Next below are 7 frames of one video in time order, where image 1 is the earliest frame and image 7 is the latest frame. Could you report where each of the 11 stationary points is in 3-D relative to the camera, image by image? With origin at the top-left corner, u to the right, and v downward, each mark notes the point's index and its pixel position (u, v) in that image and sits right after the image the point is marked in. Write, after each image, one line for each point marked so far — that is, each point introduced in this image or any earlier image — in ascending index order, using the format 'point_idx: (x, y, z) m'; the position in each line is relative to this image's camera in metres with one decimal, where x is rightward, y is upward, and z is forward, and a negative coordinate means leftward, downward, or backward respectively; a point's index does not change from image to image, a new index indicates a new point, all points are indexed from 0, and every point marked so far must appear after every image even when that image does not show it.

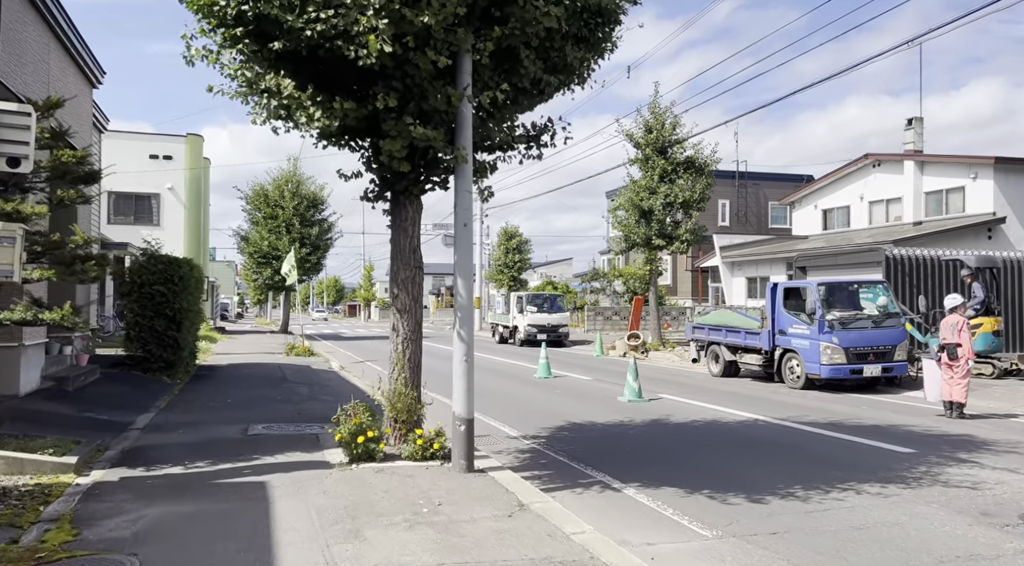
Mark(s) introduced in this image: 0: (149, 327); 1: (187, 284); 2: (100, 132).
0: (-7.1, -0.9, +15.5) m
1: (-6.5, 0.0, +16.1) m
2: (-8.9, +3.2, +17.1) m
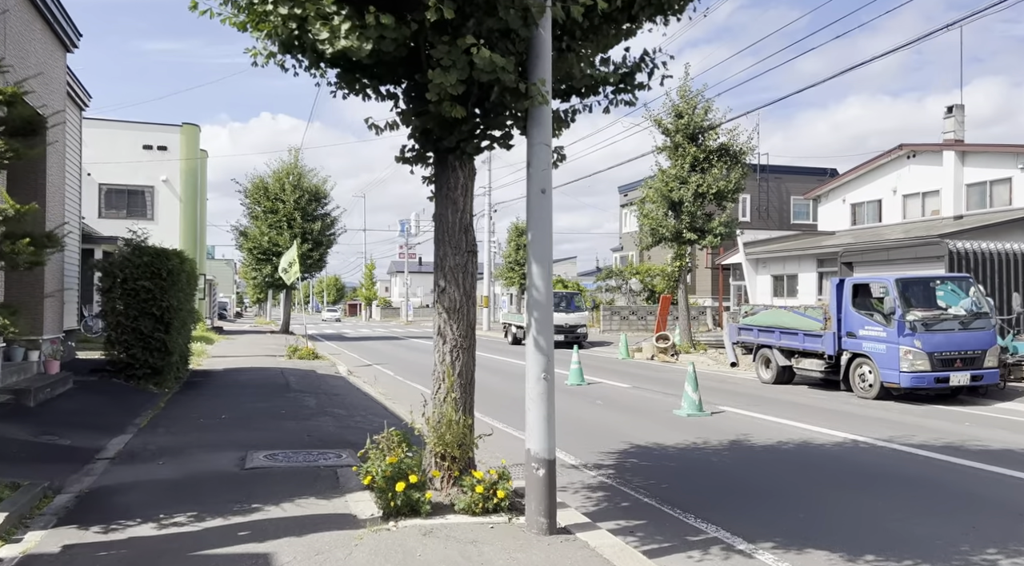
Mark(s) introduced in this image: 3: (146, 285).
0: (-6.5, -0.8, +13.6) m
1: (-5.9, +0.1, +14.2) m
2: (-8.3, +3.3, +15.2) m
3: (-6.2, 0.0, +13.5) m
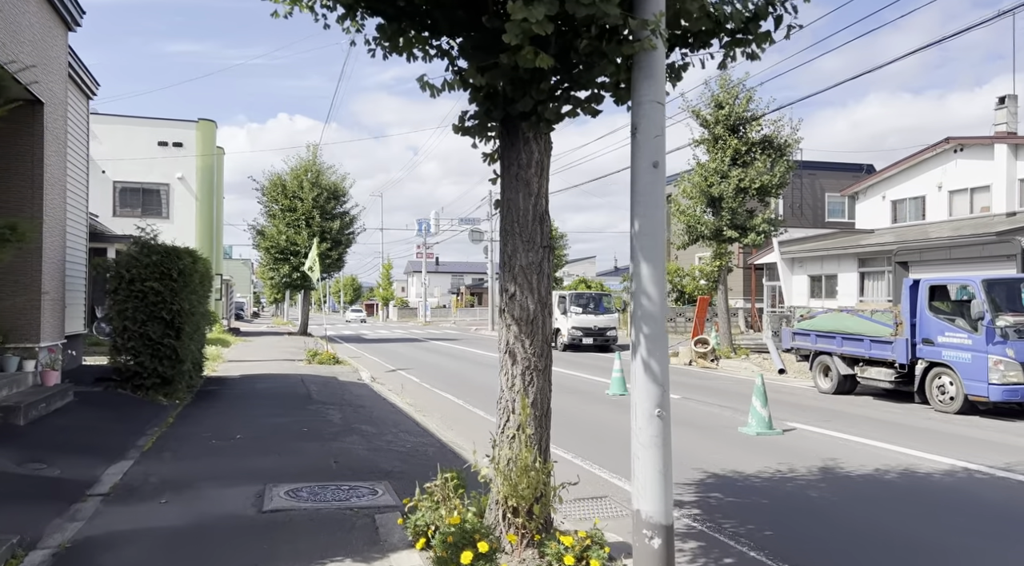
0: (-5.8, -0.8, +12.5) m
1: (-5.2, +0.1, +13.0) m
2: (-7.6, +3.3, +14.1) m
3: (-5.6, 0.0, +12.4) m
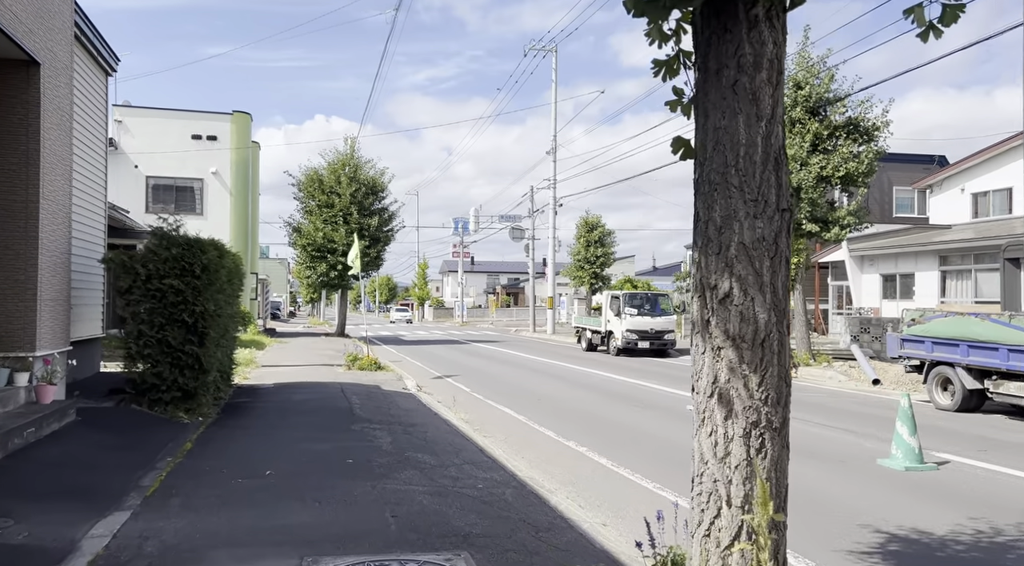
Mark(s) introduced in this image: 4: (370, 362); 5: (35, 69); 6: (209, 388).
0: (-4.8, -0.8, +10.8) m
1: (-4.2, +0.1, +11.3) m
2: (-6.5, +3.4, +12.4) m
3: (-4.5, 0.0, +10.7) m
4: (-3.5, -1.9, +19.5) m
5: (-5.3, +2.4, +8.9) m
6: (-4.3, -1.5, +11.3) m
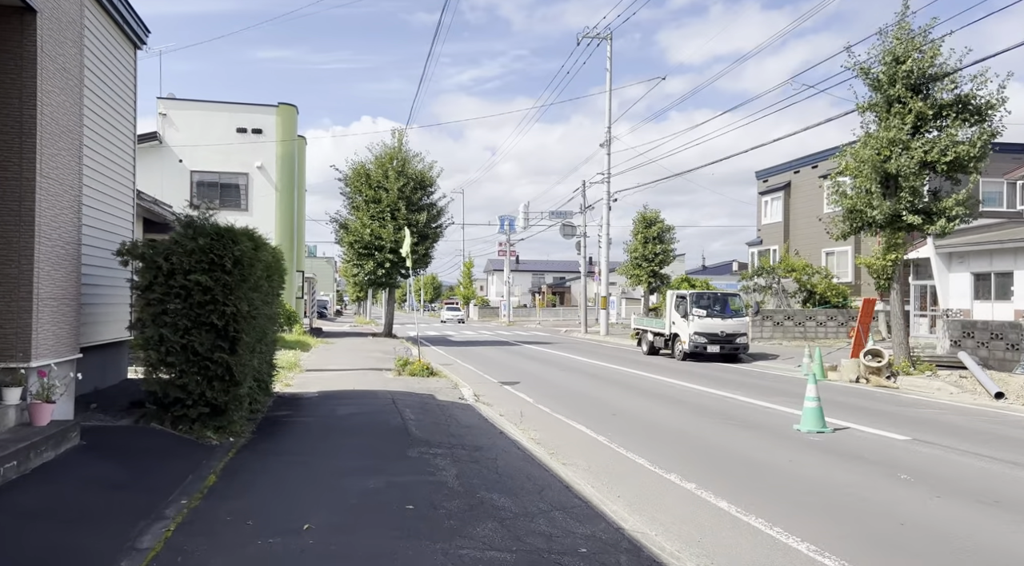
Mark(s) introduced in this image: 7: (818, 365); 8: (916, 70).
0: (-3.8, -0.7, +9.2) m
1: (-3.2, +0.1, +9.7) m
2: (-5.4, +3.4, +11.0) m
3: (-3.5, 0.0, +9.1) m
4: (-2.0, -1.9, +17.8) m
5: (-4.4, +2.4, +7.4) m
6: (-3.3, -1.4, +9.7) m
7: (+7.7, -2.1, +20.0) m
8: (+9.4, +5.0, +18.5) m
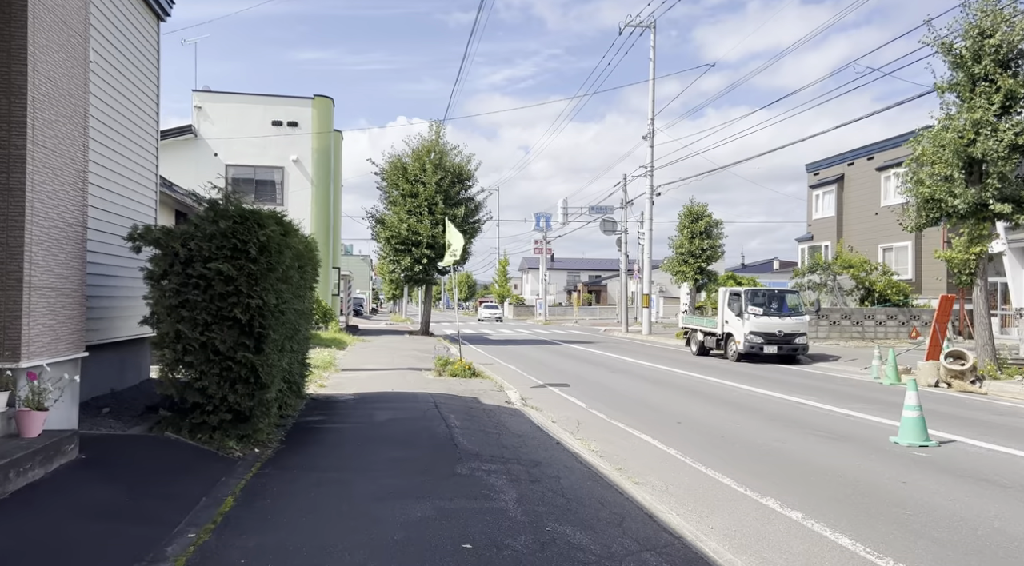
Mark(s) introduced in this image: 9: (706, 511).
0: (-3.1, -0.6, +8.1) m
1: (-2.5, +0.2, +8.5) m
2: (-4.7, +3.5, +9.9) m
3: (-2.9, +0.1, +8.0) m
4: (-1.0, -1.8, +16.6) m
5: (-3.9, +2.6, +6.3) m
6: (-2.6, -1.3, +8.6) m
7: (+8.8, -2.0, +18.4) m
8: (+10.4, +5.1, +16.9) m
9: (+1.7, -2.0, +7.0) m
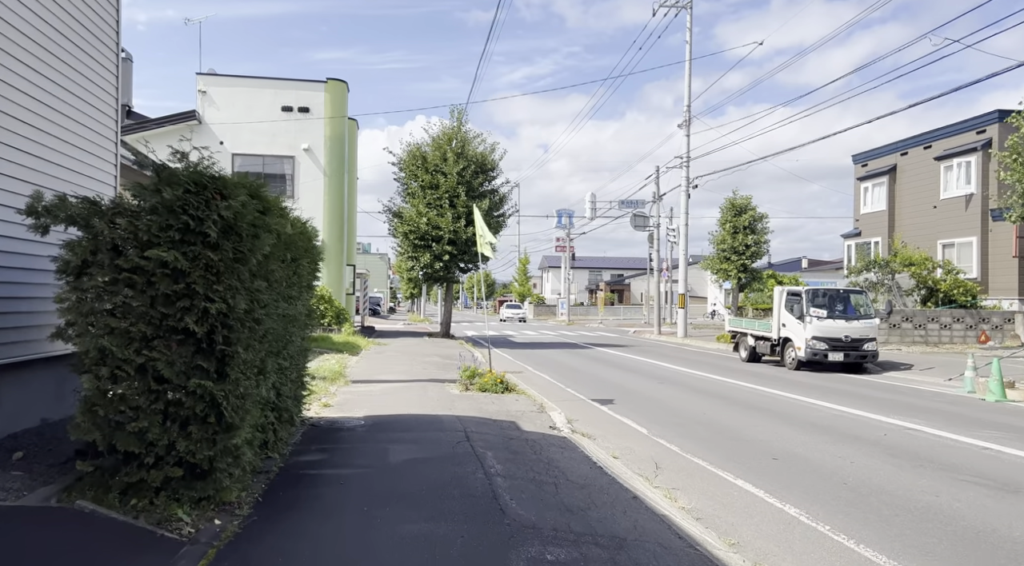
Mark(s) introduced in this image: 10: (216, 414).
0: (-2.6, -0.6, +5.6) m
1: (-2.0, +0.3, +6.0) m
2: (-4.1, +3.5, +7.5) m
3: (-2.4, +0.2, +5.5) m
4: (-0.3, -1.7, +14.1) m
5: (-3.4, +2.6, +3.8) m
6: (-2.1, -1.3, +6.1) m
7: (+9.5, -1.9, +15.6) m
8: (+11.2, +5.1, +14.1) m
9: (+2.2, -2.0, +4.4) m
10: (-2.1, -1.0, +5.8) m
